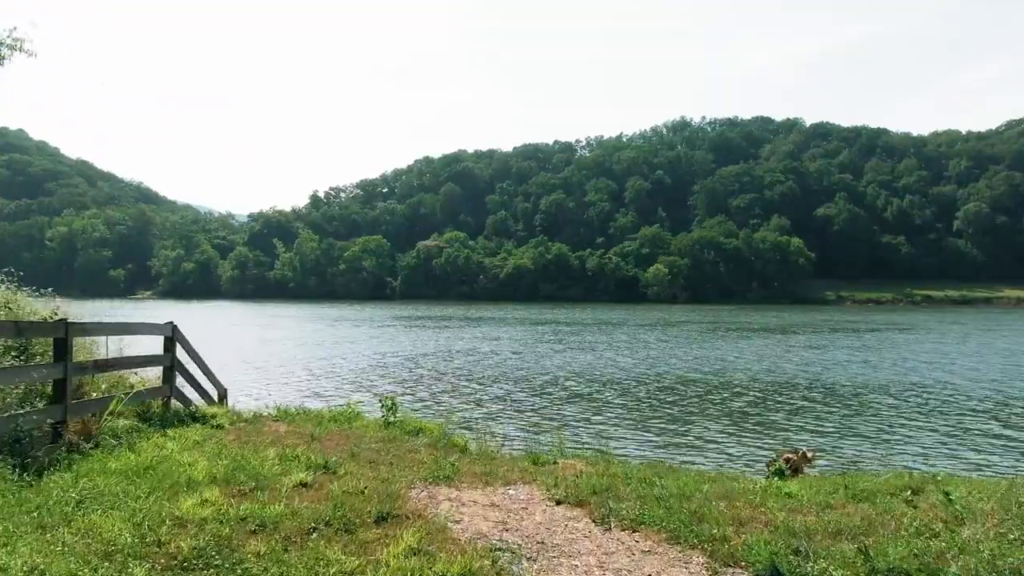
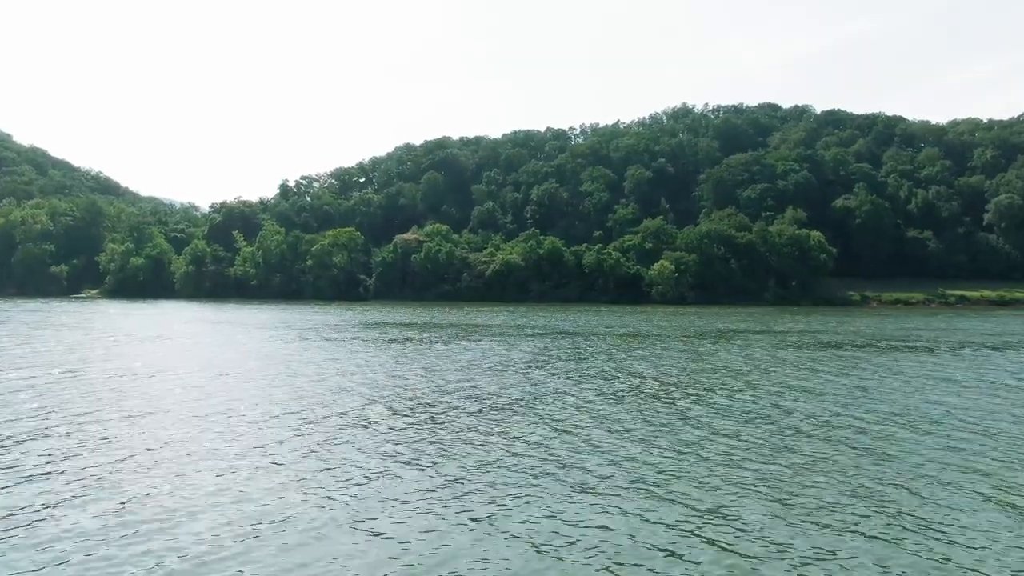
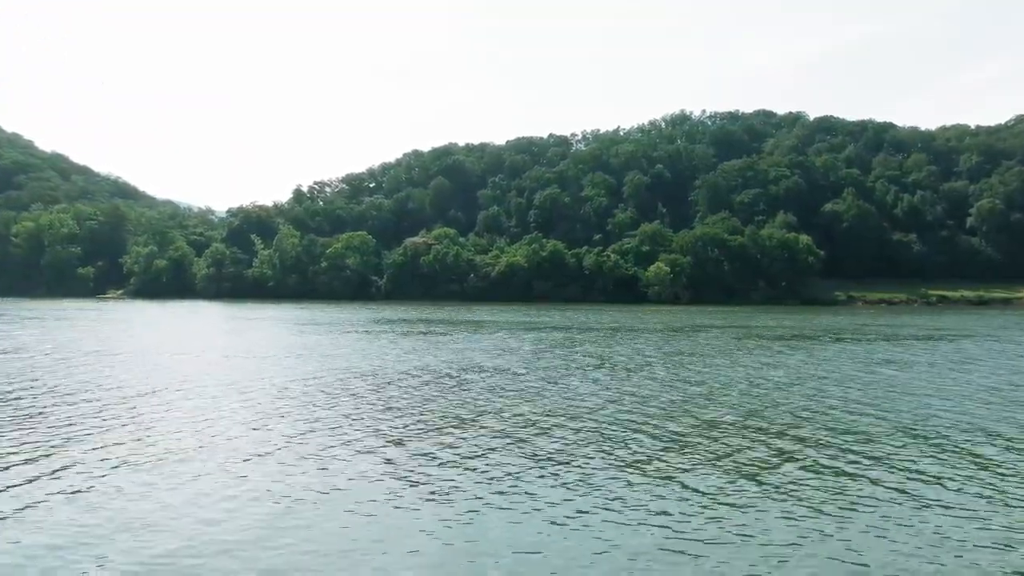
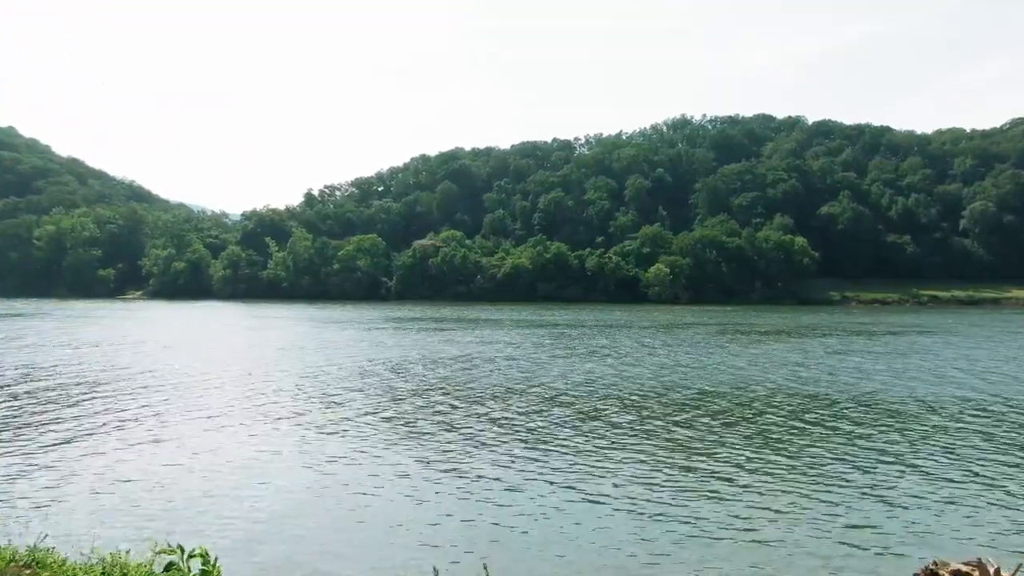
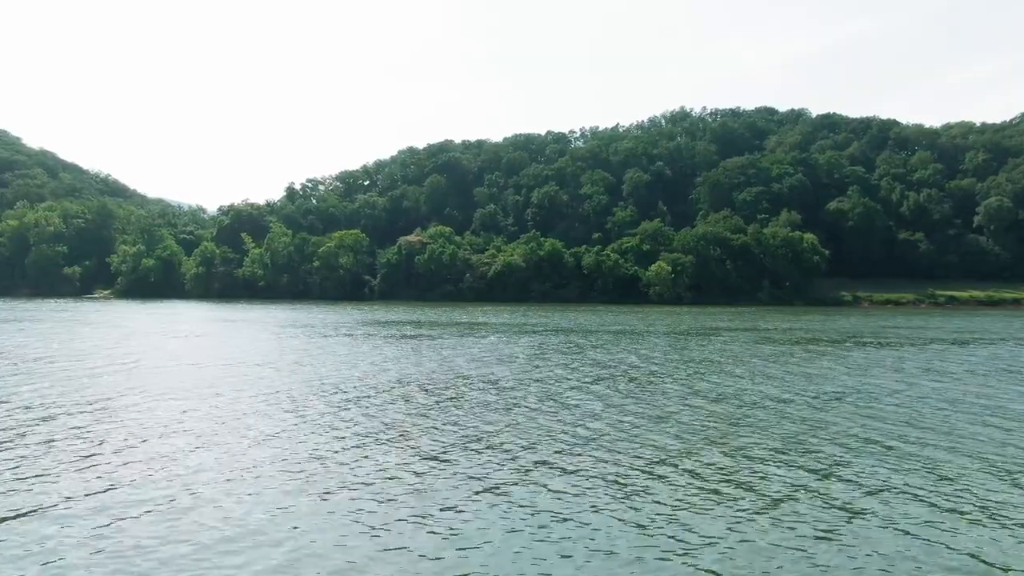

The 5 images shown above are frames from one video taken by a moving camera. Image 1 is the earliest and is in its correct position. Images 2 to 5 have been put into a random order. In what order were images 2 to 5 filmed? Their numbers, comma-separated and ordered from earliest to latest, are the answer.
4, 3, 5, 2
